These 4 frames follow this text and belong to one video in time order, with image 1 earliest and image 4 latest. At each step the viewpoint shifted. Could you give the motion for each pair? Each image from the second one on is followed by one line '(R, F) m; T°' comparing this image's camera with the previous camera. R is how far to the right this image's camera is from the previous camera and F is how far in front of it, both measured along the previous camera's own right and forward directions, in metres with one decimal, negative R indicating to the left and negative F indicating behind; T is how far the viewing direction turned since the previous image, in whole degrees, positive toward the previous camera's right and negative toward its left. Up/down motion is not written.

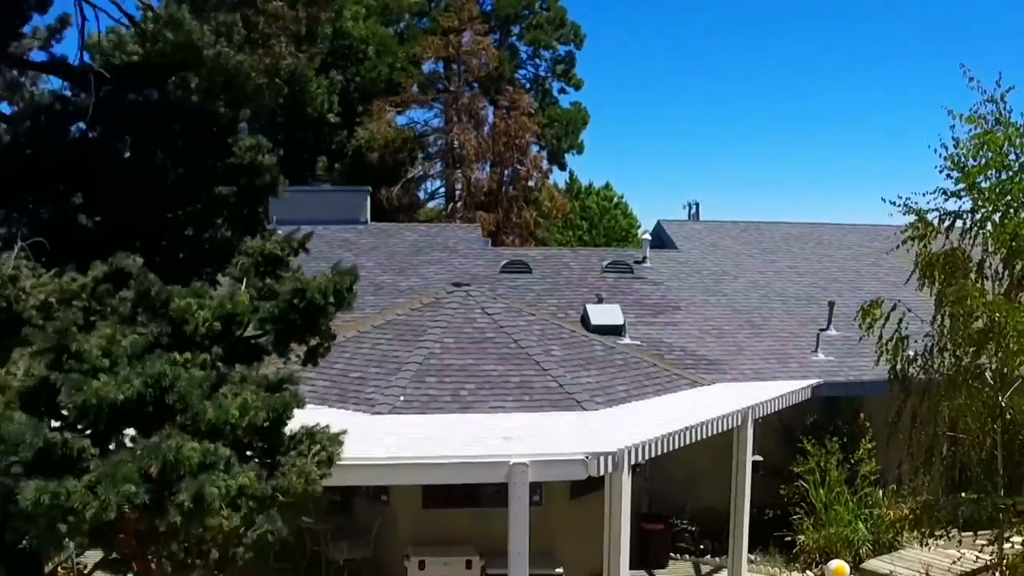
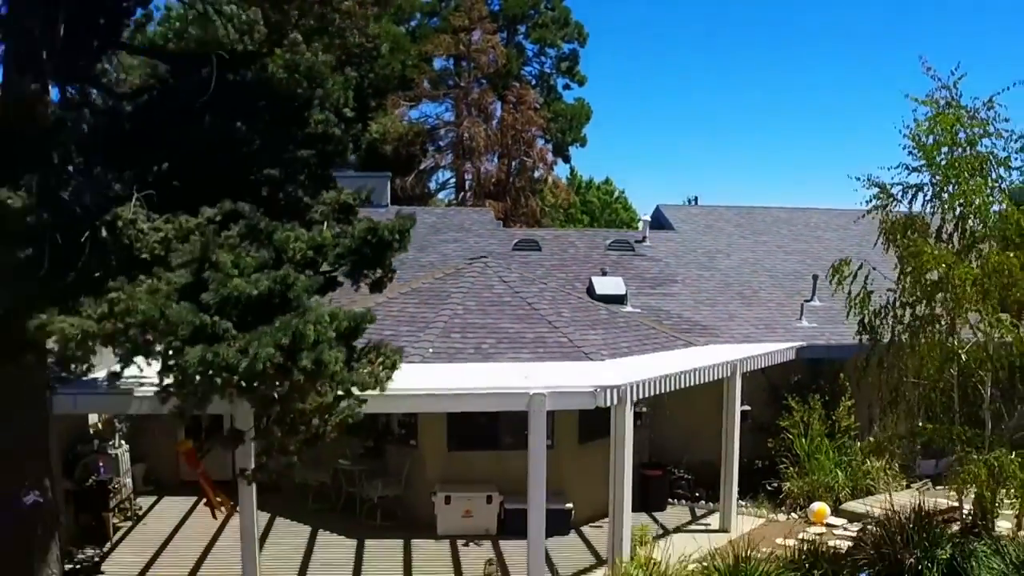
(-0.4, -1.6) m; 0°
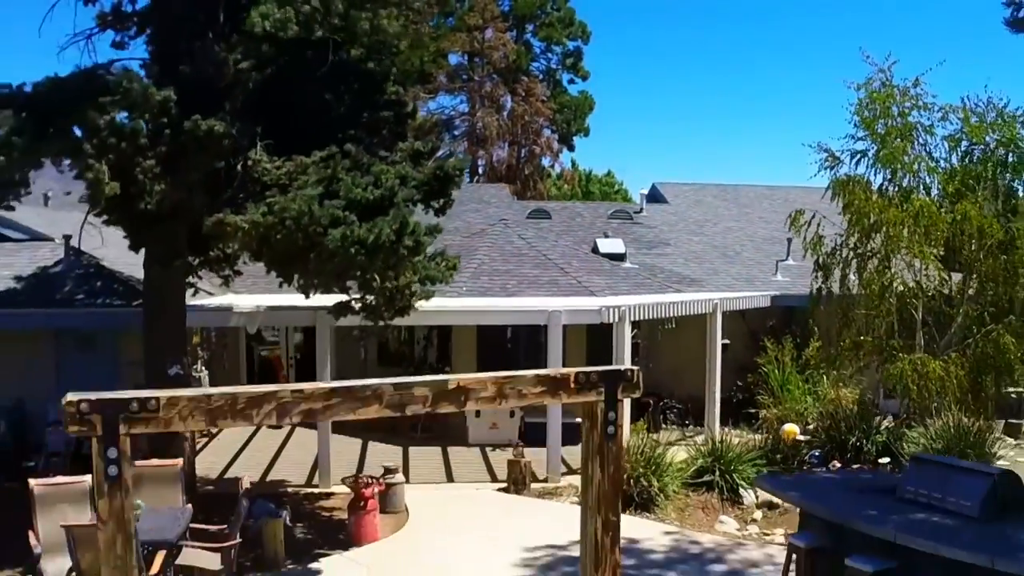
(-0.5, -2.8) m; 0°
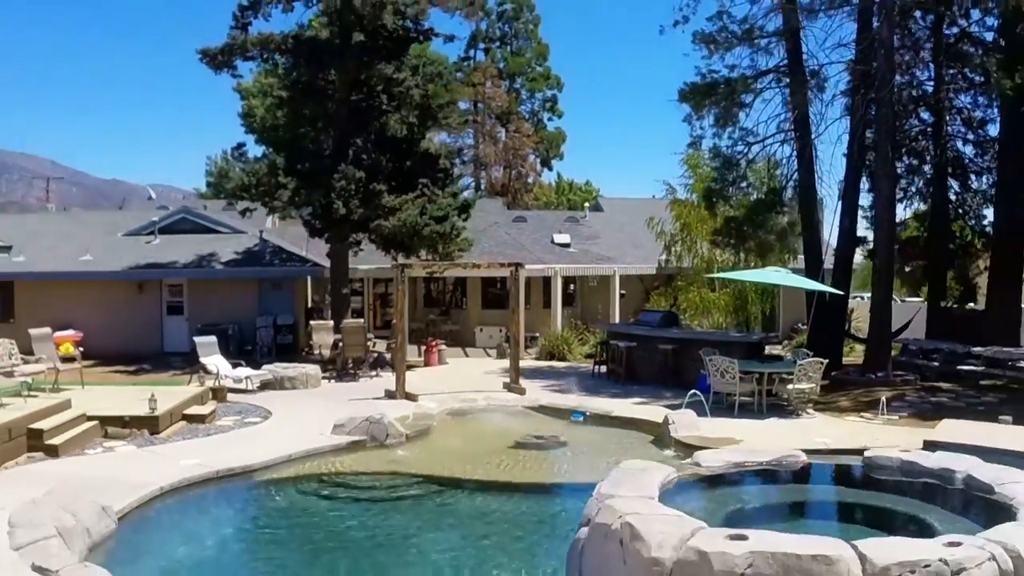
(+0.7, -13.4) m; 0°
